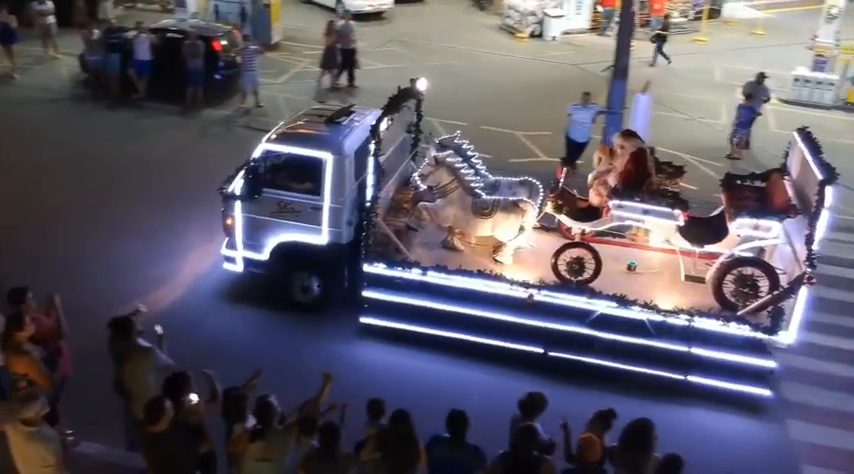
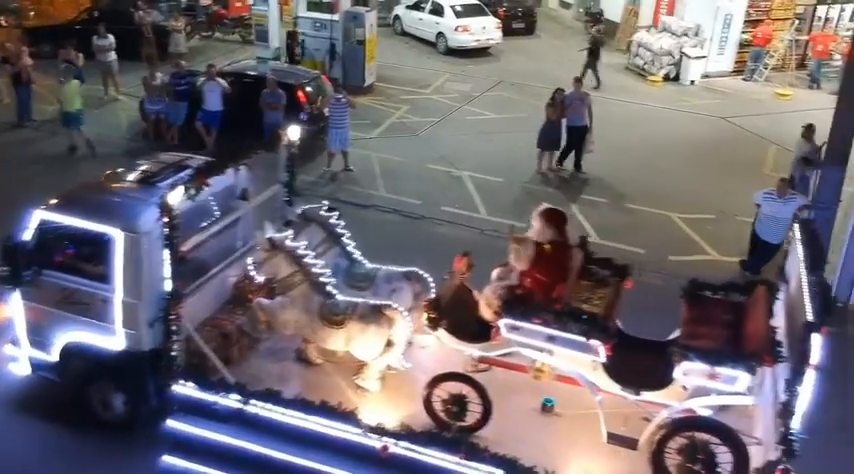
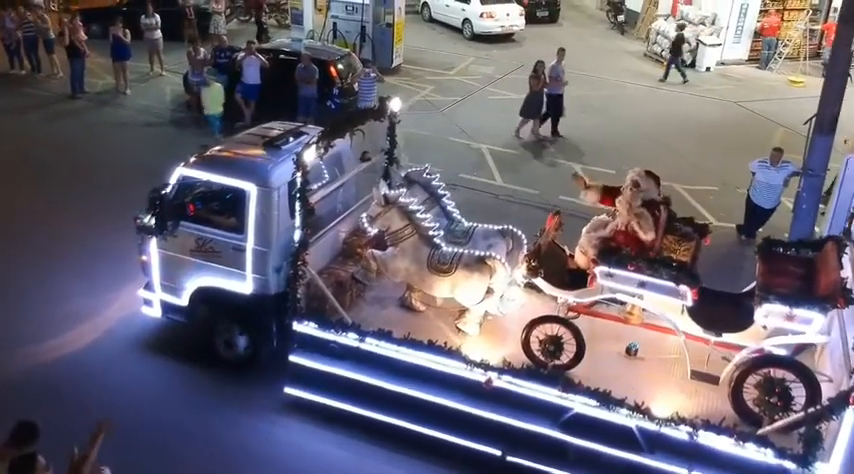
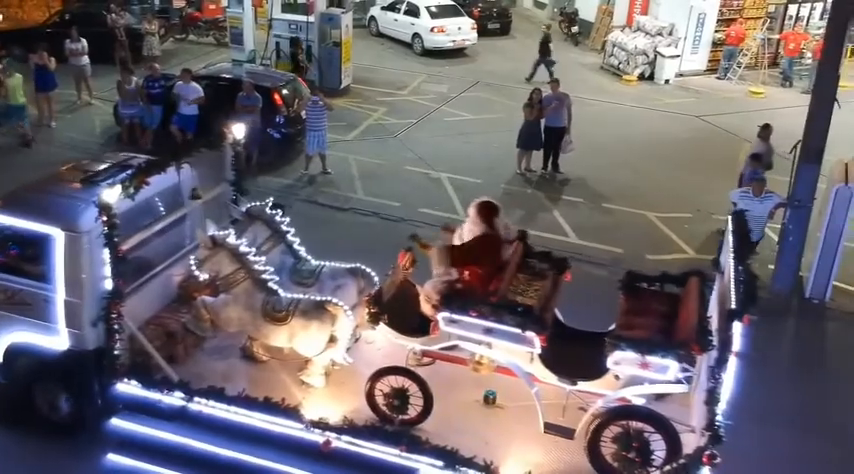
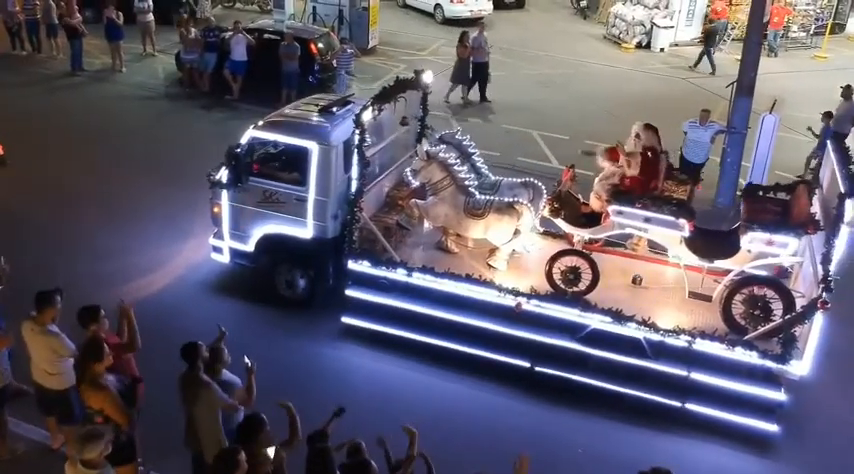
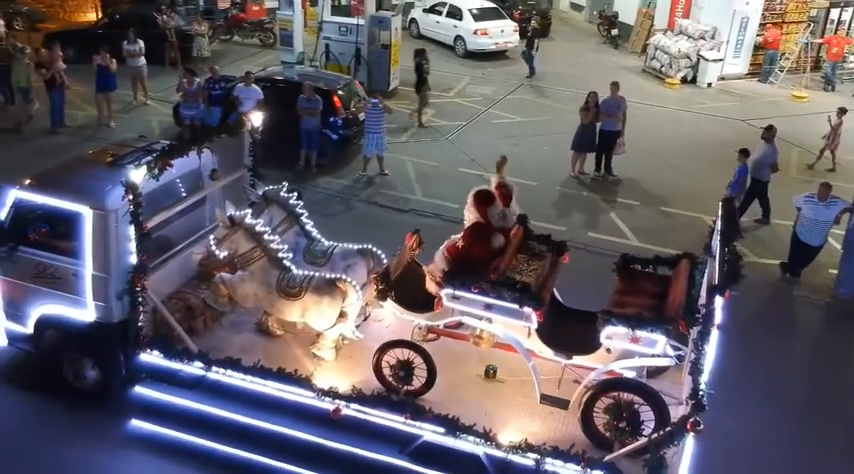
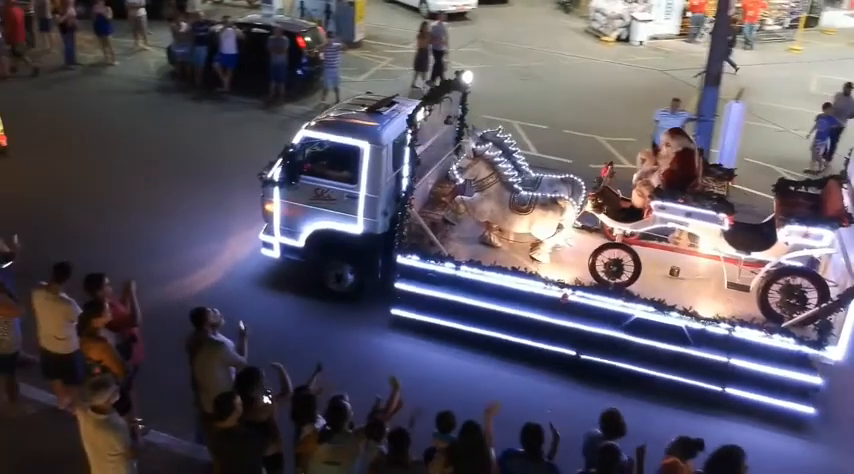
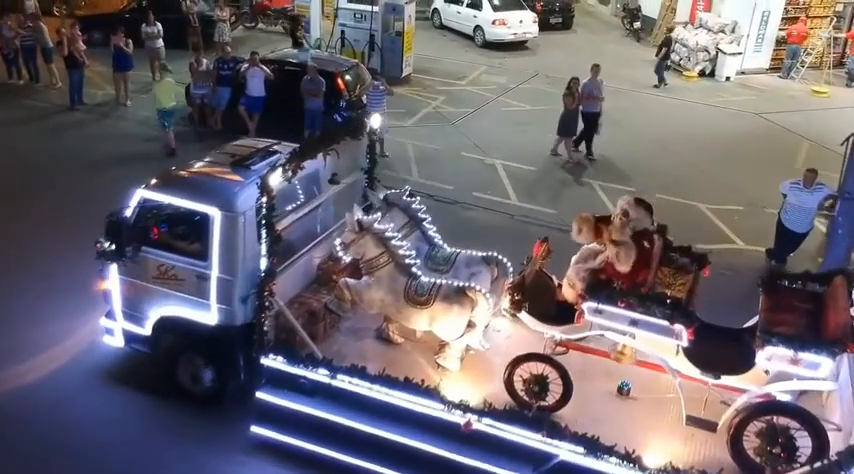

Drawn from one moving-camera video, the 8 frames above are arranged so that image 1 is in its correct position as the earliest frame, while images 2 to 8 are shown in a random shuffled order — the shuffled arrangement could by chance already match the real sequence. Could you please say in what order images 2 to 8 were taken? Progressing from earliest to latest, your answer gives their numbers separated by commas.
7, 5, 3, 8, 2, 4, 6
